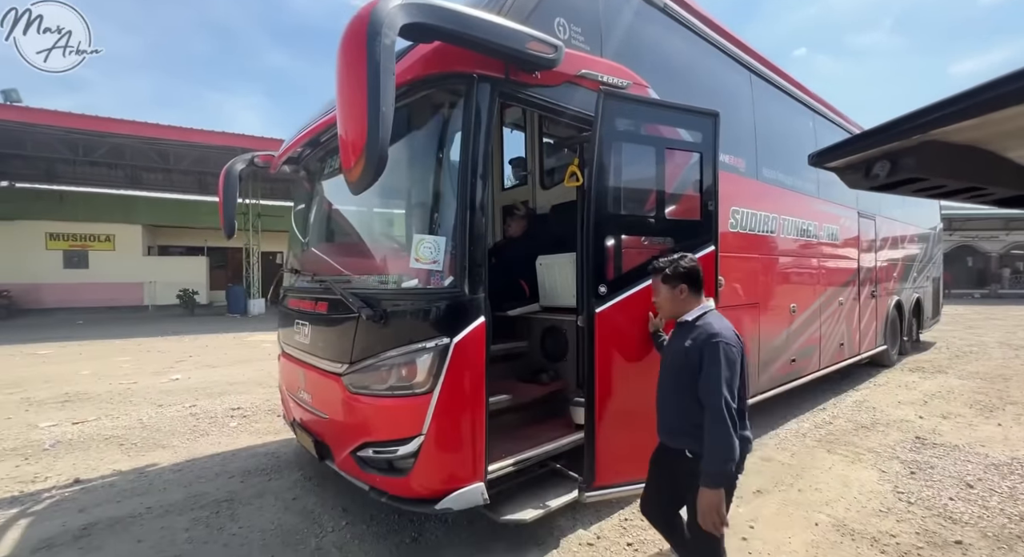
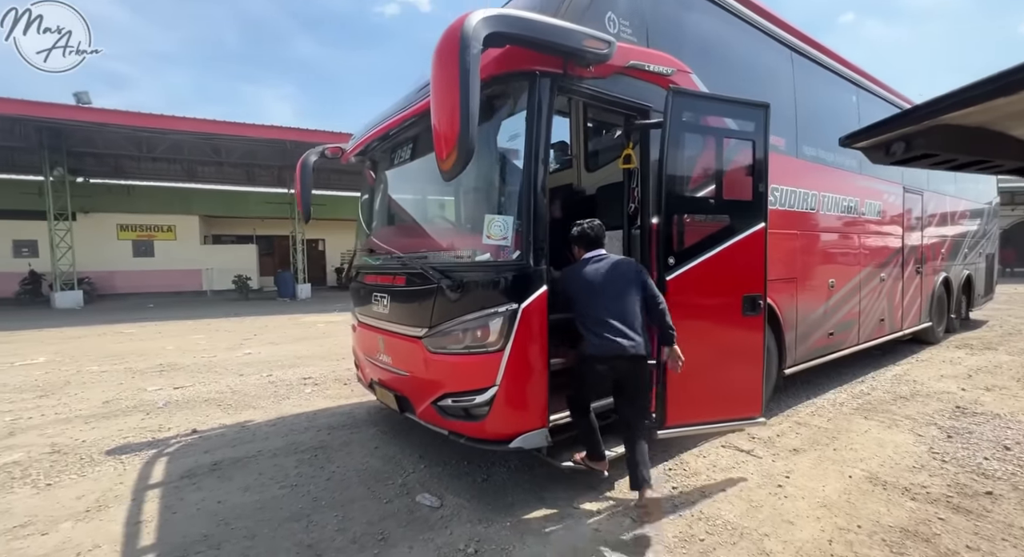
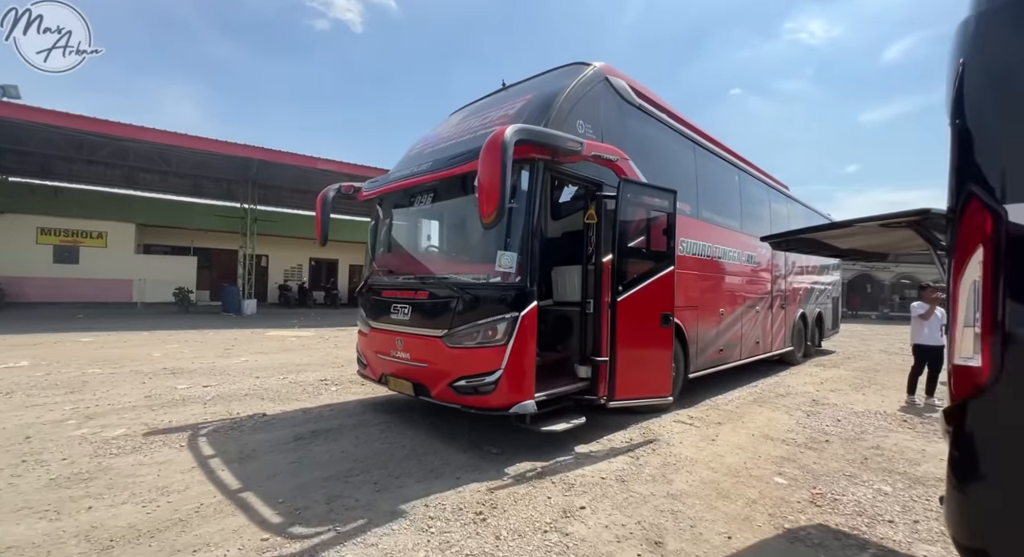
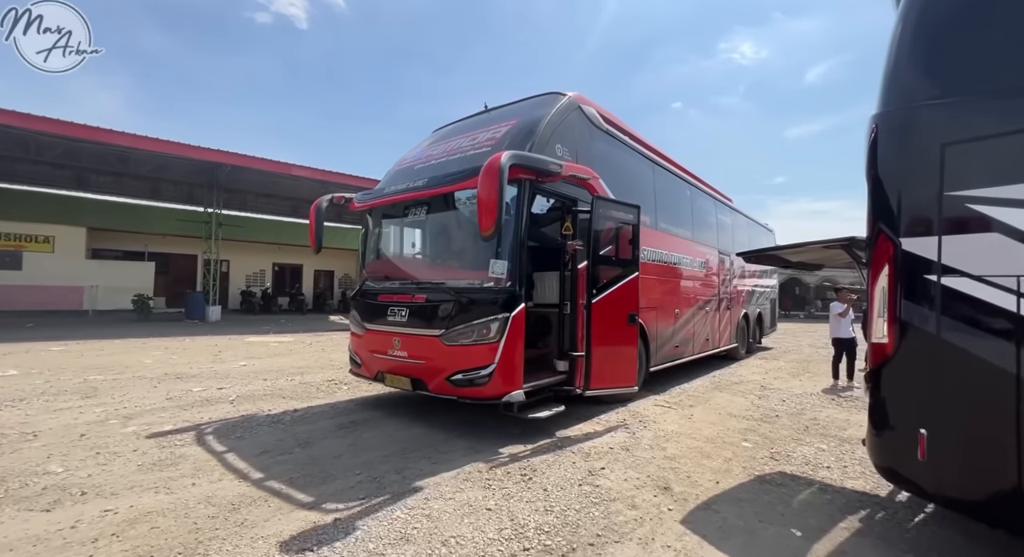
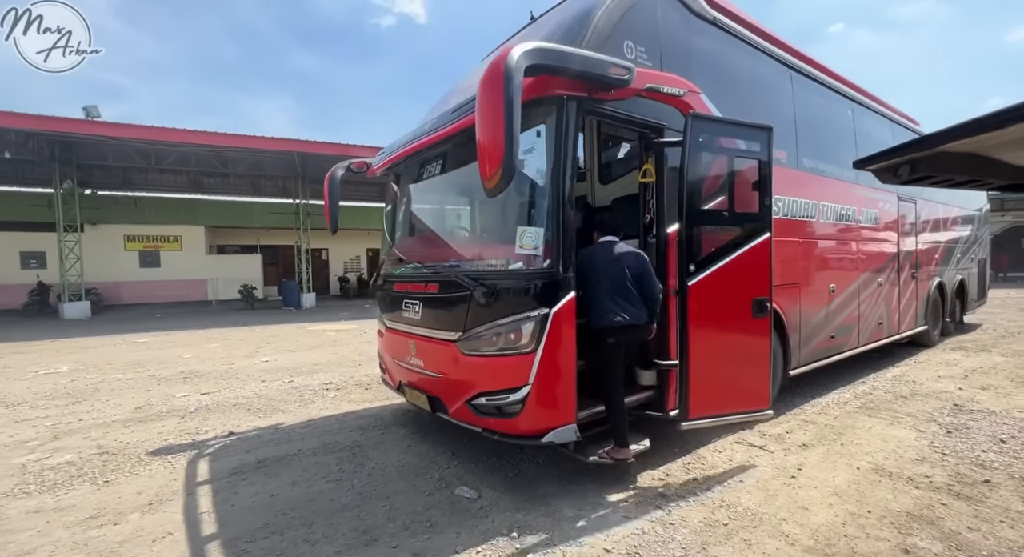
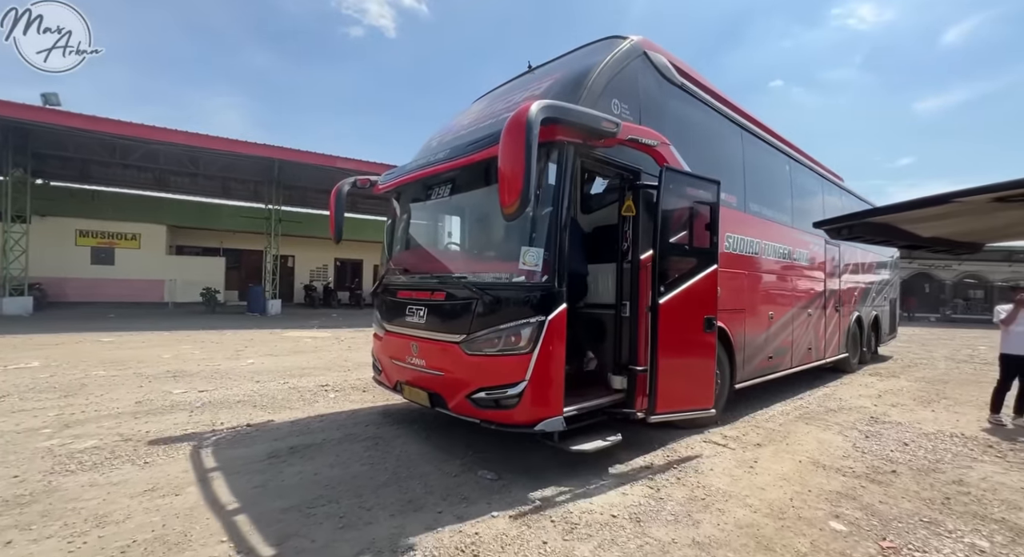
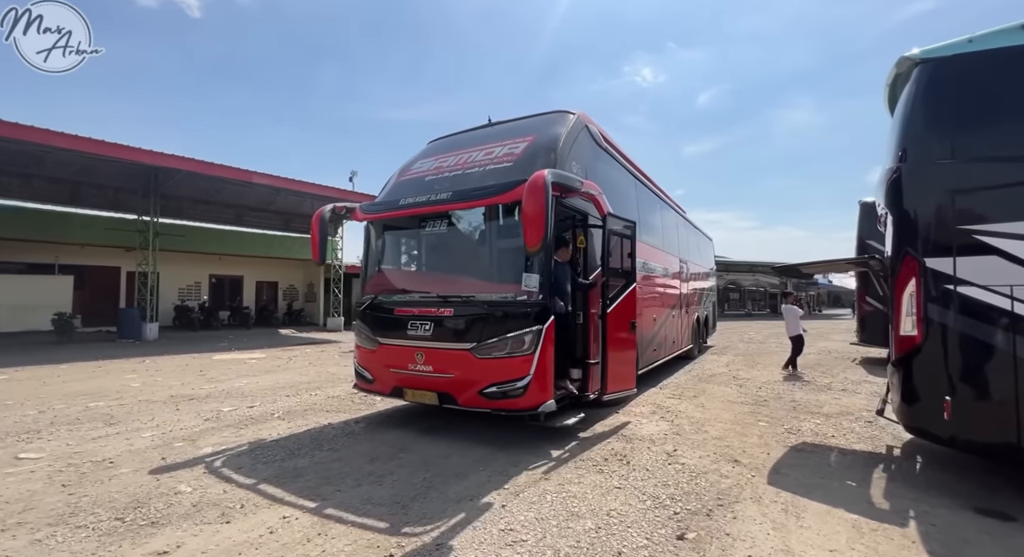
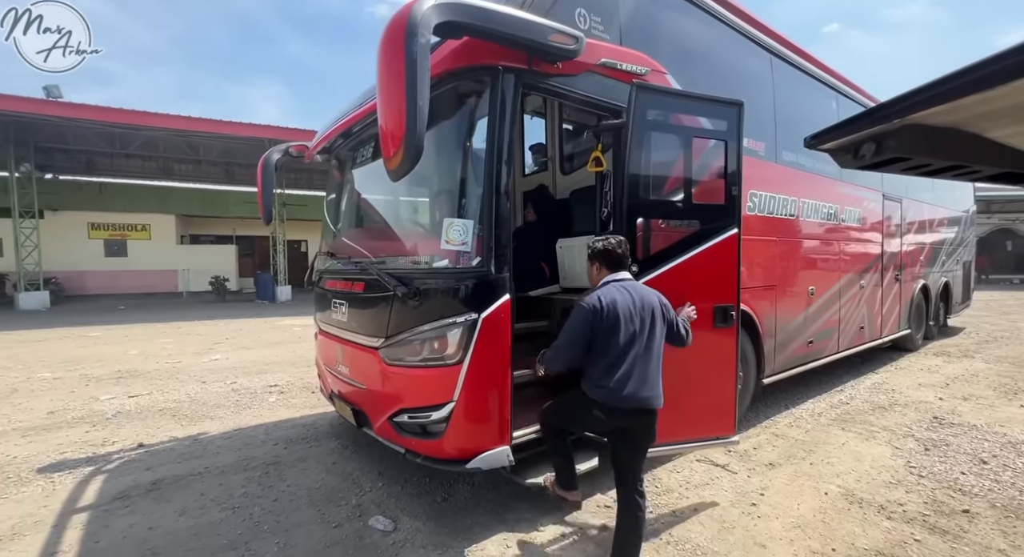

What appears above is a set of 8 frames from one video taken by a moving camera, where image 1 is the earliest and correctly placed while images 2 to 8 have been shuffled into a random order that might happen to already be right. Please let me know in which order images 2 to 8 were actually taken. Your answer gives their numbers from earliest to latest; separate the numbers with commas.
8, 2, 5, 6, 3, 4, 7
